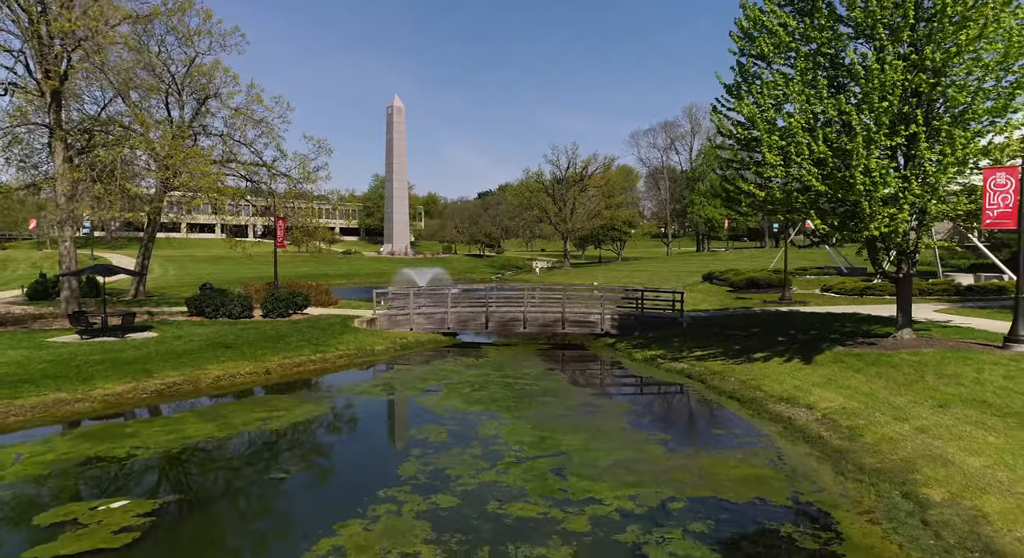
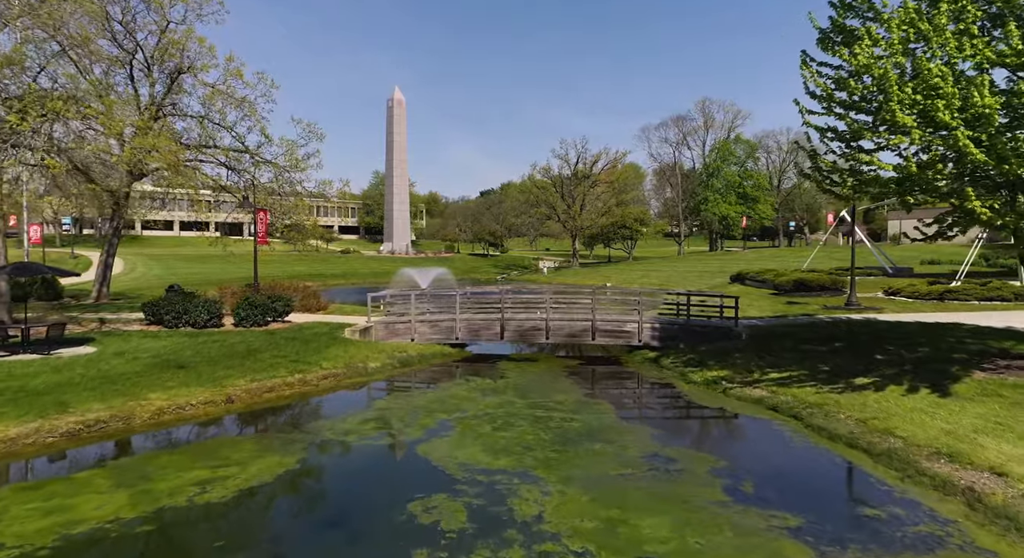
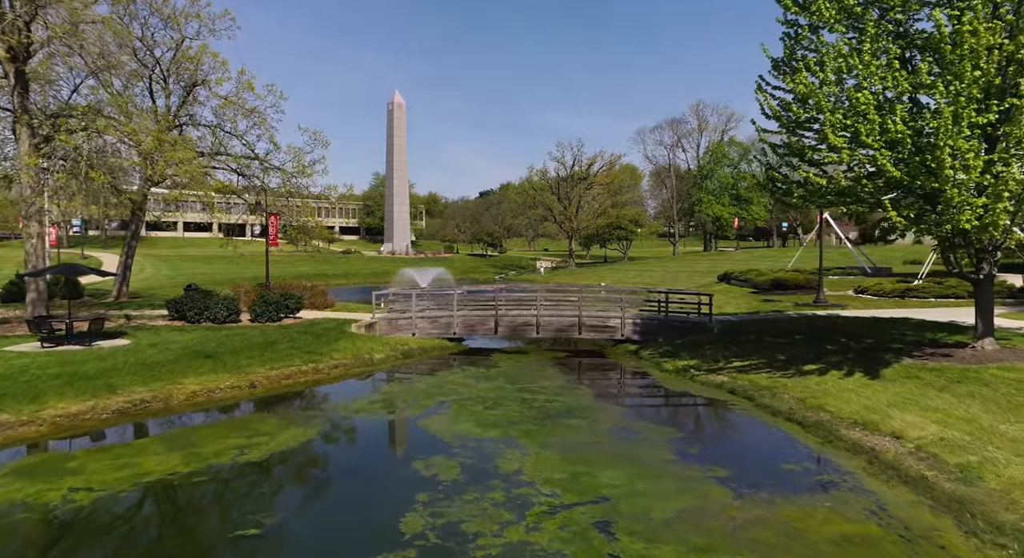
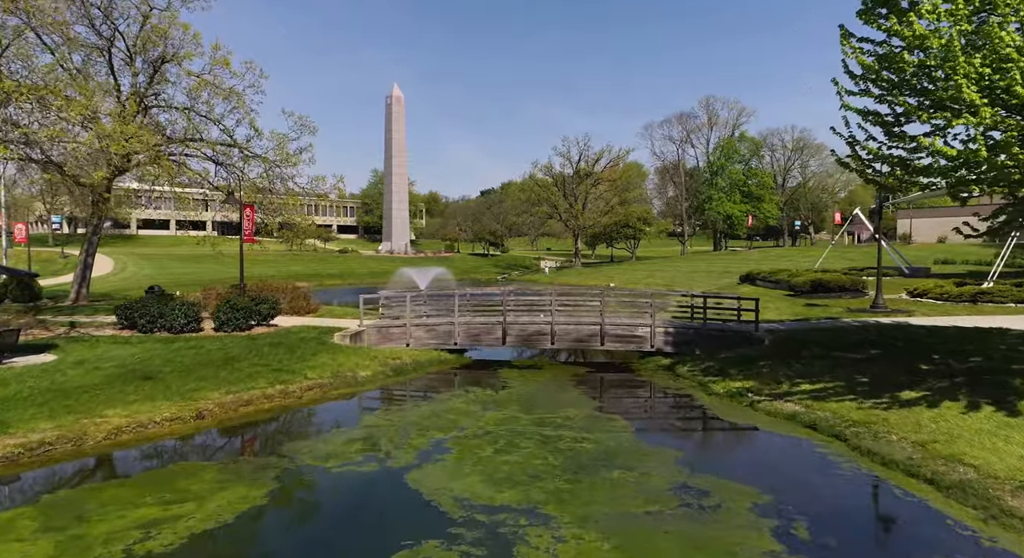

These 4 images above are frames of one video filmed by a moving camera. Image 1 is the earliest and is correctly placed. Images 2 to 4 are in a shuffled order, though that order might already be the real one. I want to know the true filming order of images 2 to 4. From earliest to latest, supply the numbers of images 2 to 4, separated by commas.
3, 2, 4
